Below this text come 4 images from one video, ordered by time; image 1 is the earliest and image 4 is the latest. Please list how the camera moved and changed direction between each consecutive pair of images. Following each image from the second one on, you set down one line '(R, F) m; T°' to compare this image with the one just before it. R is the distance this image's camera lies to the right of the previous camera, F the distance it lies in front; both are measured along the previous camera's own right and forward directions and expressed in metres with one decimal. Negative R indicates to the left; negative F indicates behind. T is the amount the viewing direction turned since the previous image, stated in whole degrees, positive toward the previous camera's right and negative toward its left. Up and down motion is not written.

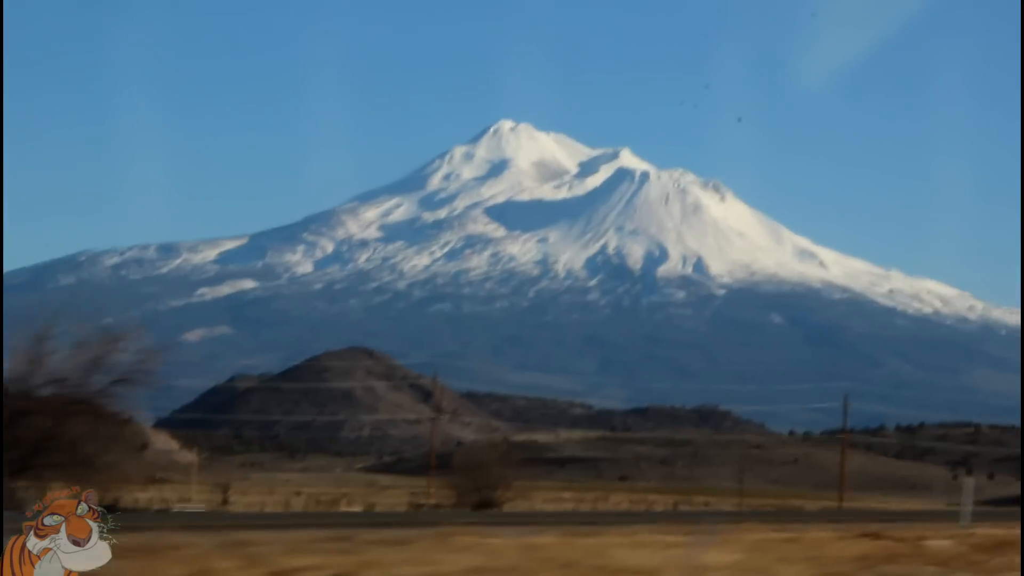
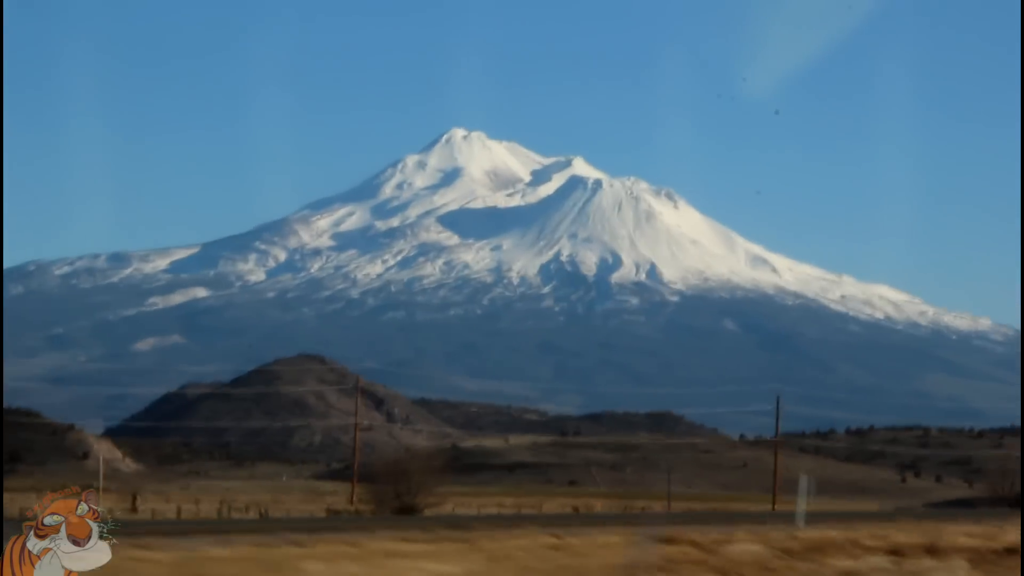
(+0.3, +1.0) m; +1°
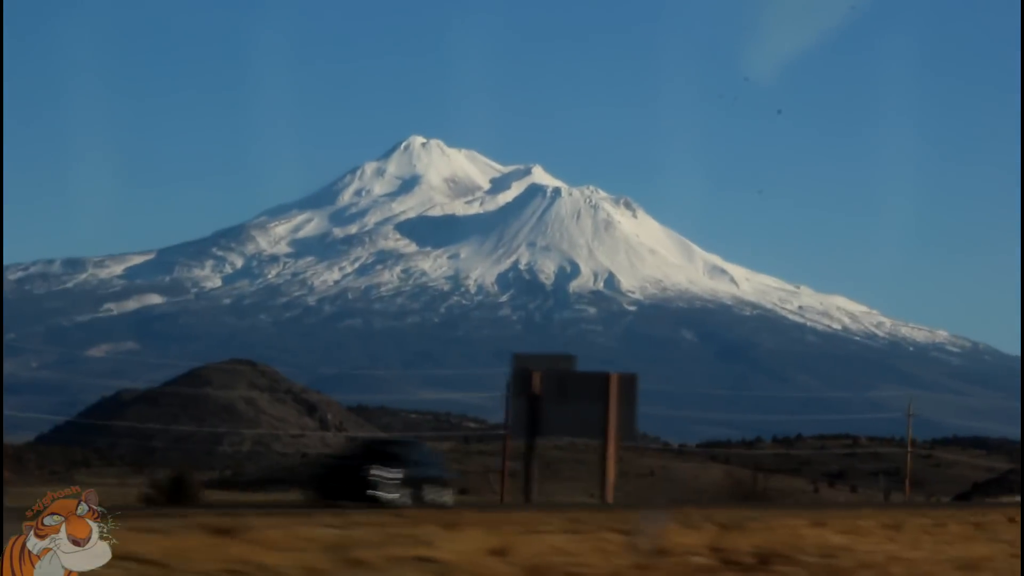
(+1.1, +0.7) m; +1°
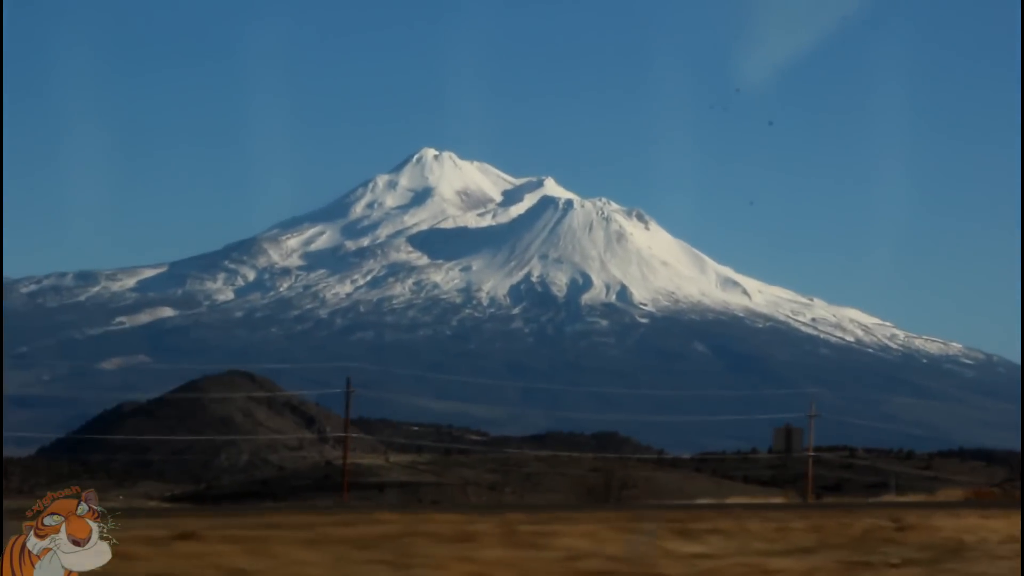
(+0.6, +0.4) m; -1°
